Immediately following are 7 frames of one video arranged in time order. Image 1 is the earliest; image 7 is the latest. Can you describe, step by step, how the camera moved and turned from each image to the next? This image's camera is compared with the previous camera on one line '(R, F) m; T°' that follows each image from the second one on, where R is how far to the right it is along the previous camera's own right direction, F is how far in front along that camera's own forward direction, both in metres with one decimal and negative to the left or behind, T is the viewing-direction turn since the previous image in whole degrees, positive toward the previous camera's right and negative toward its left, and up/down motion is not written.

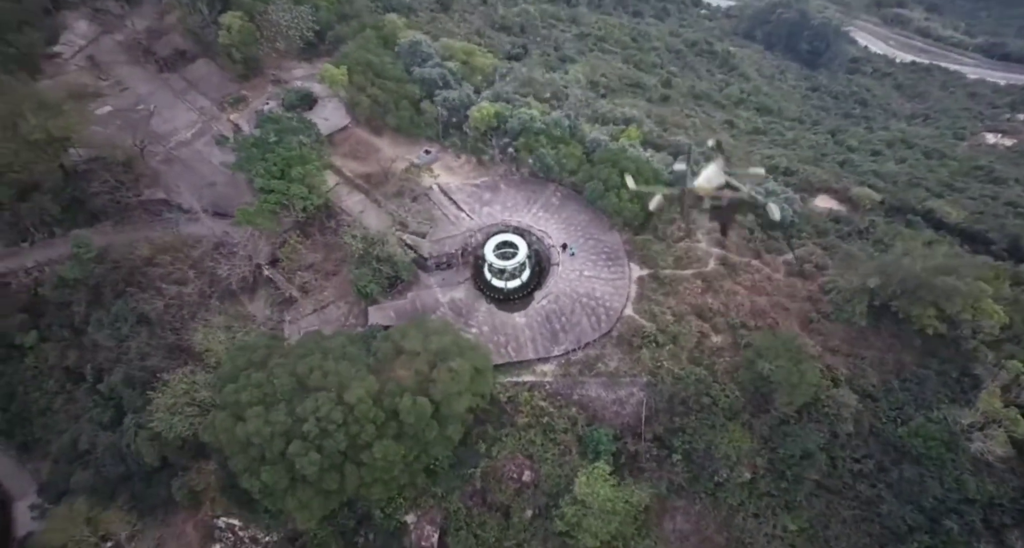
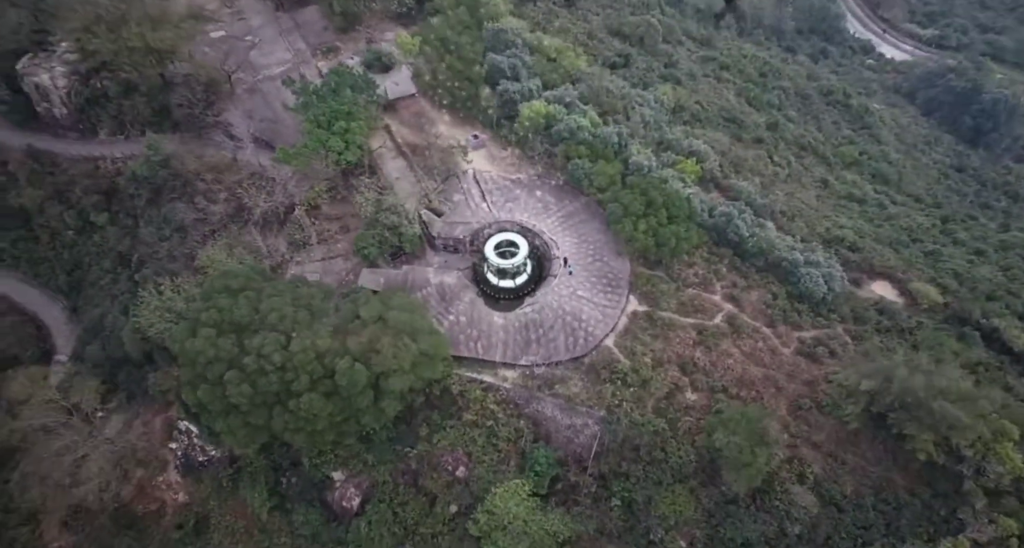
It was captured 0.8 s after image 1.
(+3.3, +0.6) m; -9°
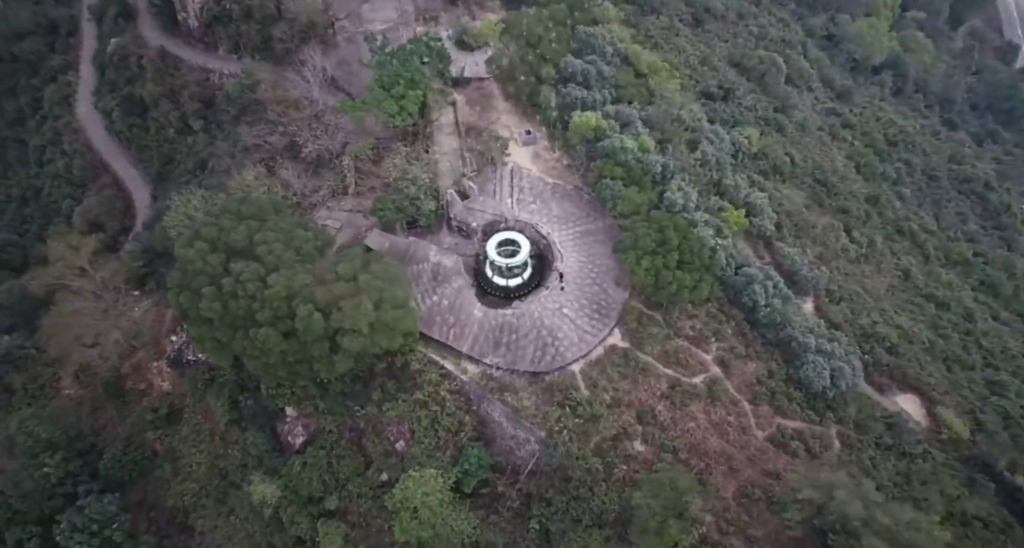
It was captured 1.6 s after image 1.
(+3.2, +0.3) m; -9°
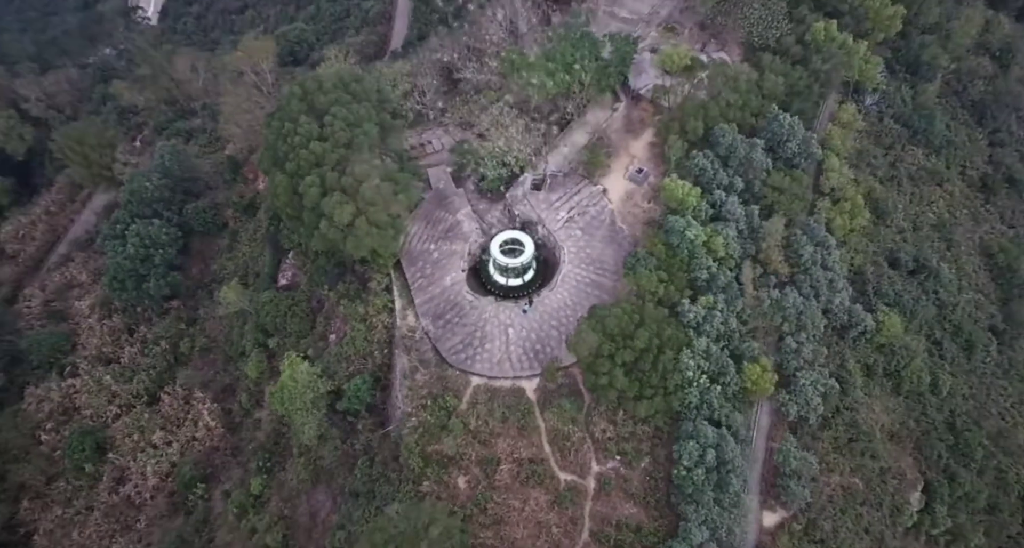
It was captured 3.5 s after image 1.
(+6.7, +1.5) m; -18°
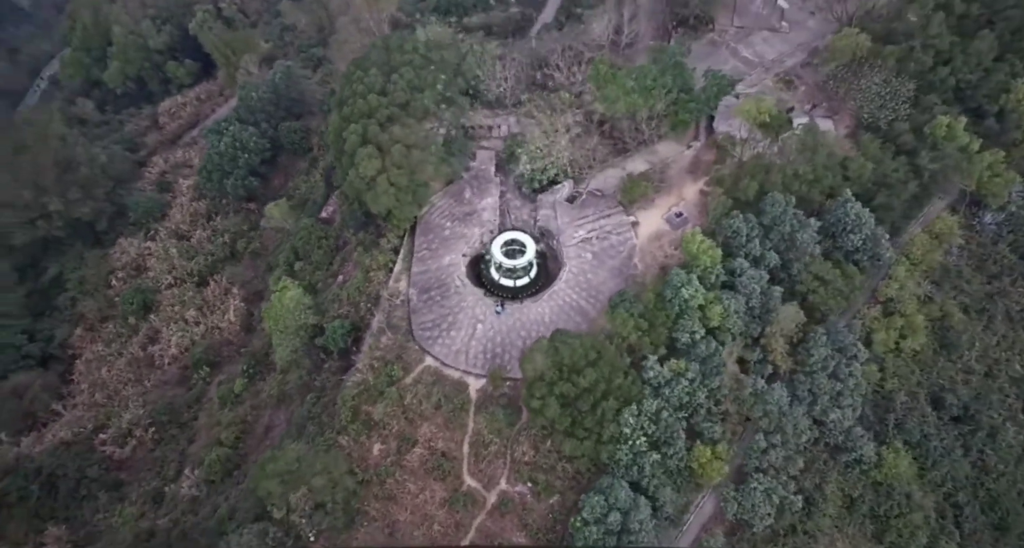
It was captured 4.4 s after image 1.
(+3.6, +0.4) m; -10°
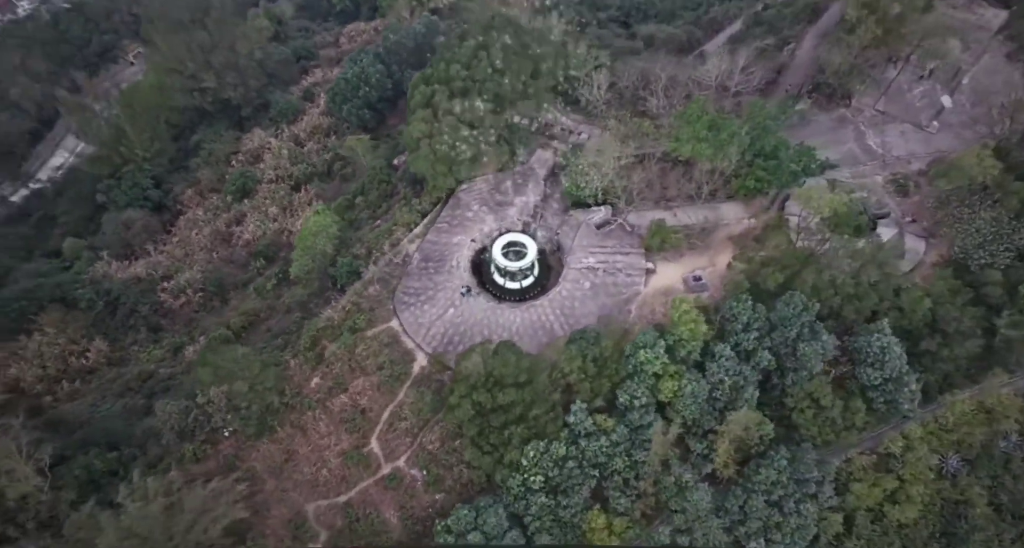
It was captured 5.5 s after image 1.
(+4.4, +0.4) m; -12°
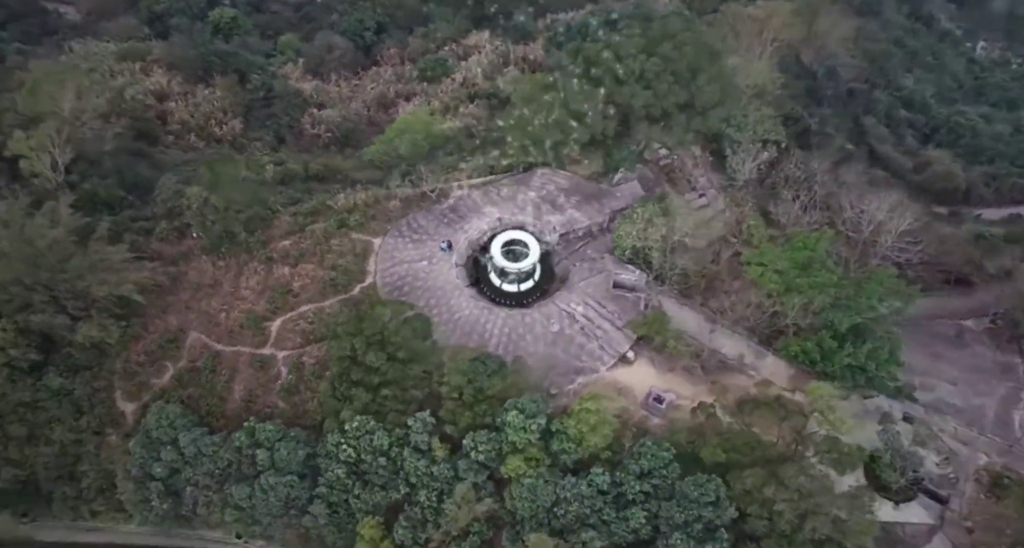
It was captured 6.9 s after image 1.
(+5.8, +2.4) m; -17°
